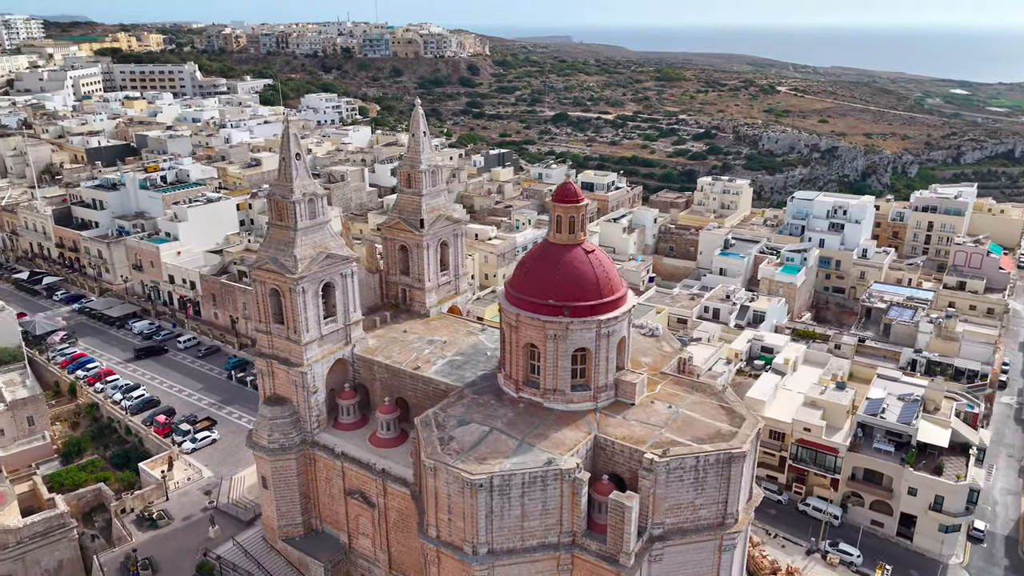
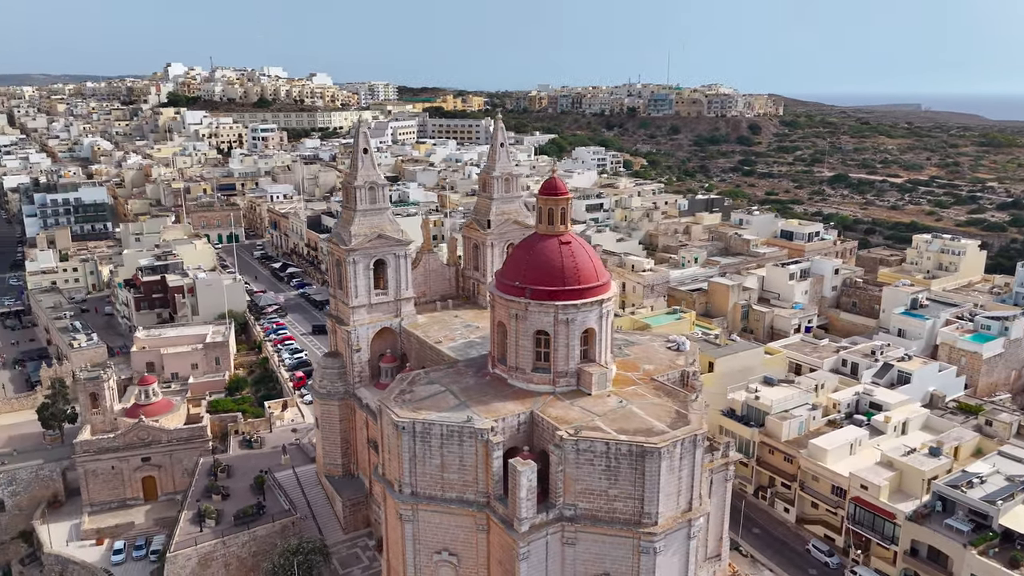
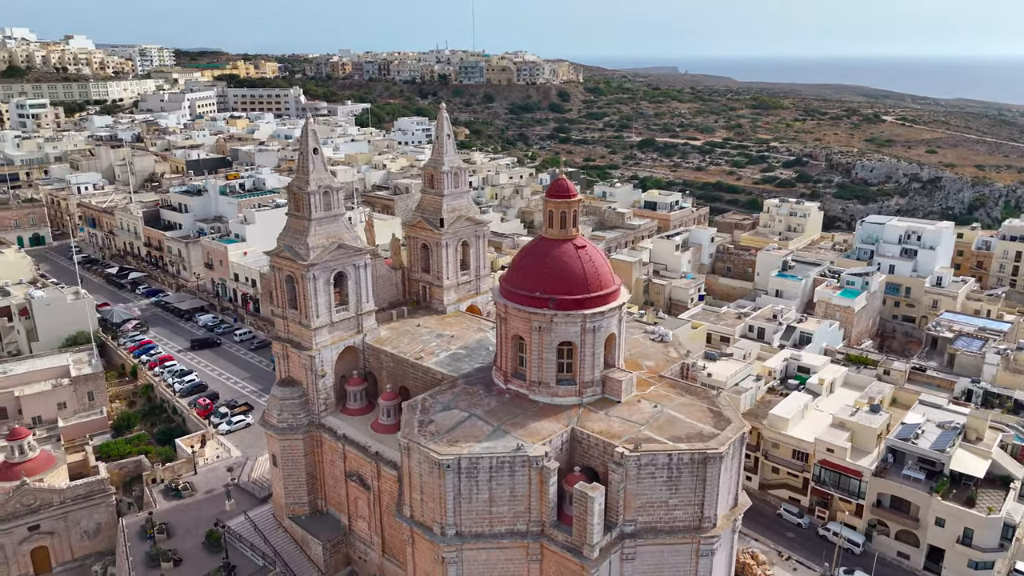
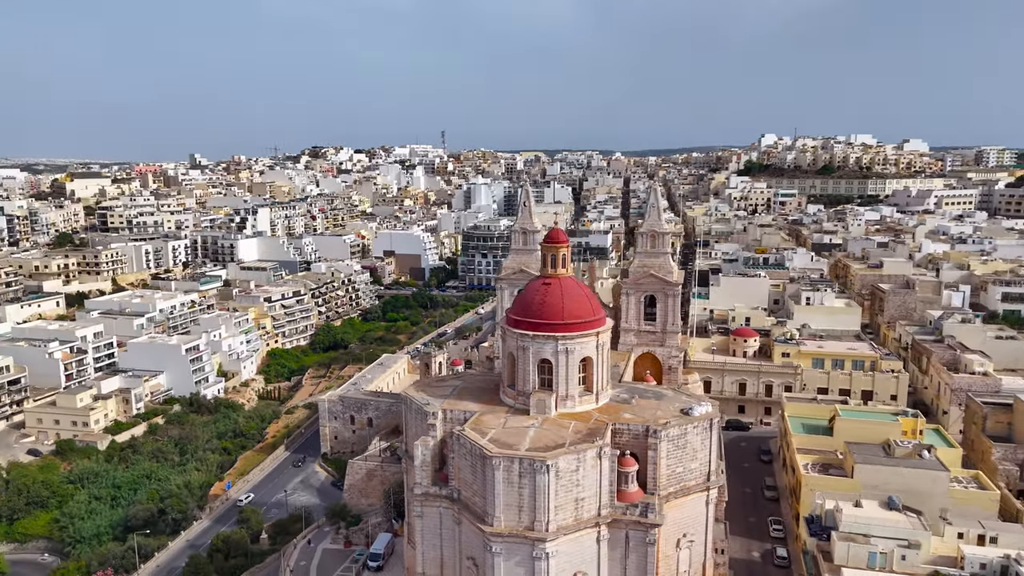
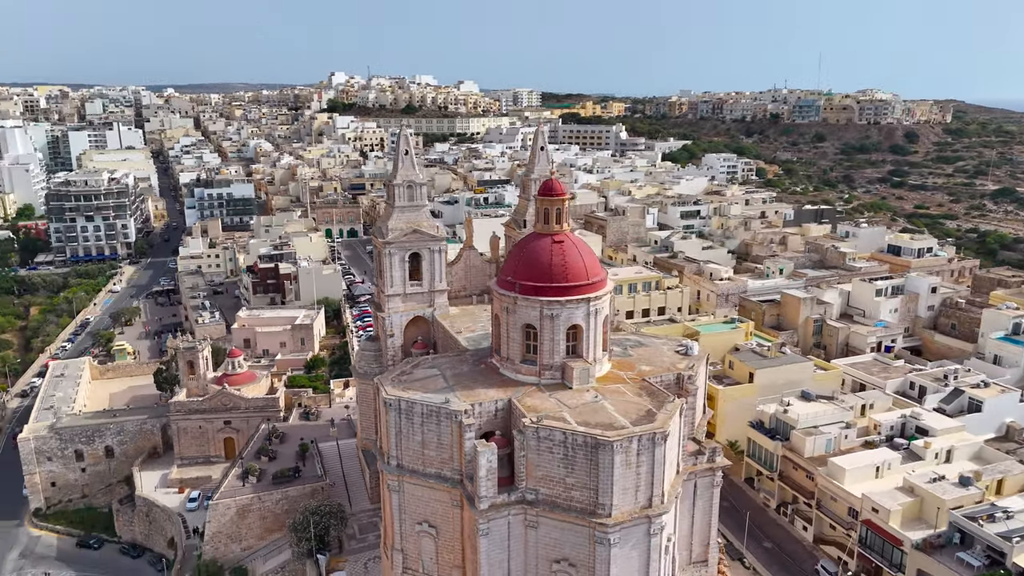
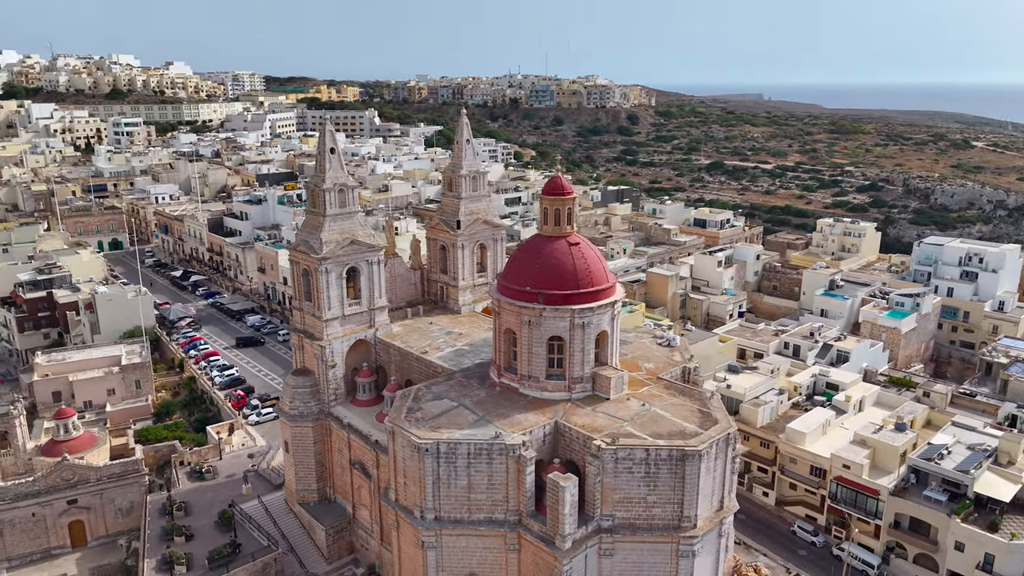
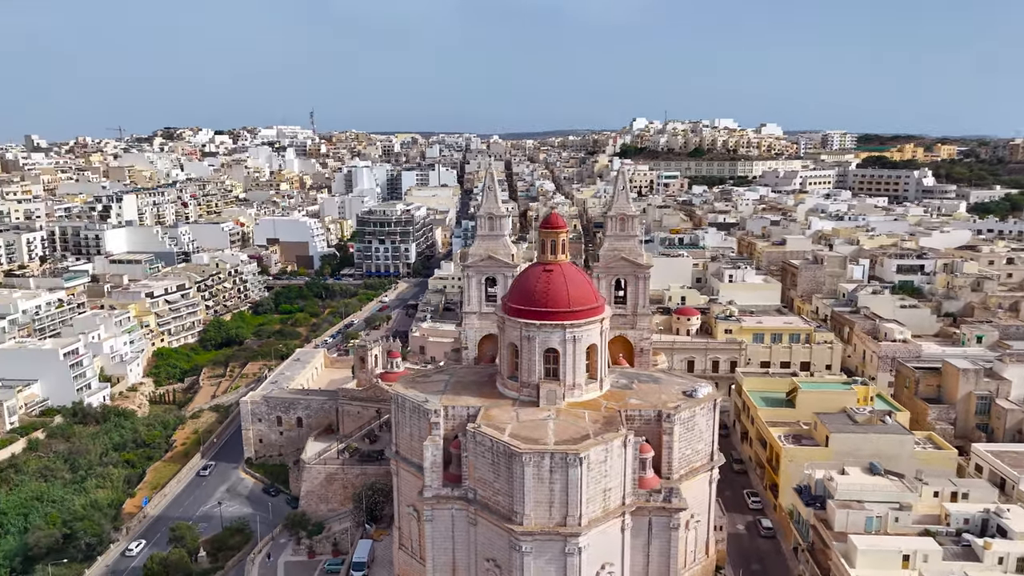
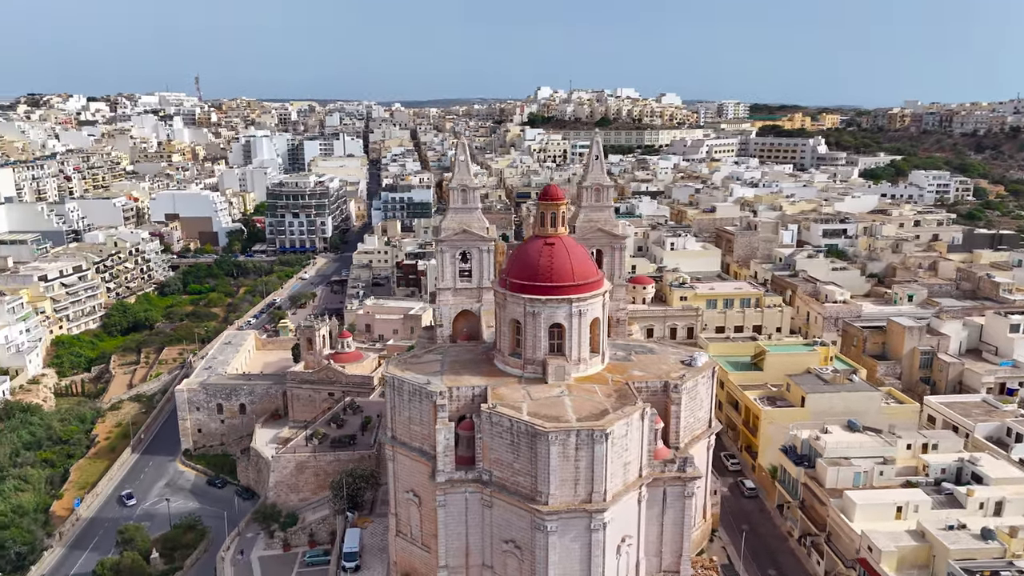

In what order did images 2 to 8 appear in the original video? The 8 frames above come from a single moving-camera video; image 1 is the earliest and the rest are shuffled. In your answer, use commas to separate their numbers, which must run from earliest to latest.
3, 6, 2, 5, 8, 7, 4
